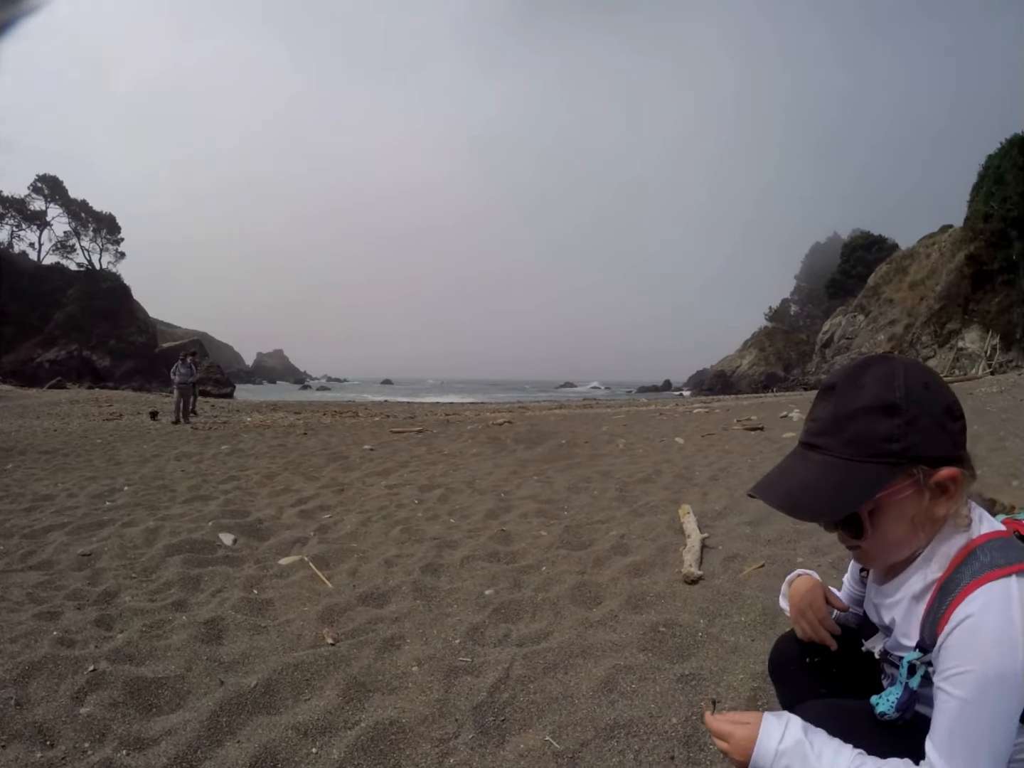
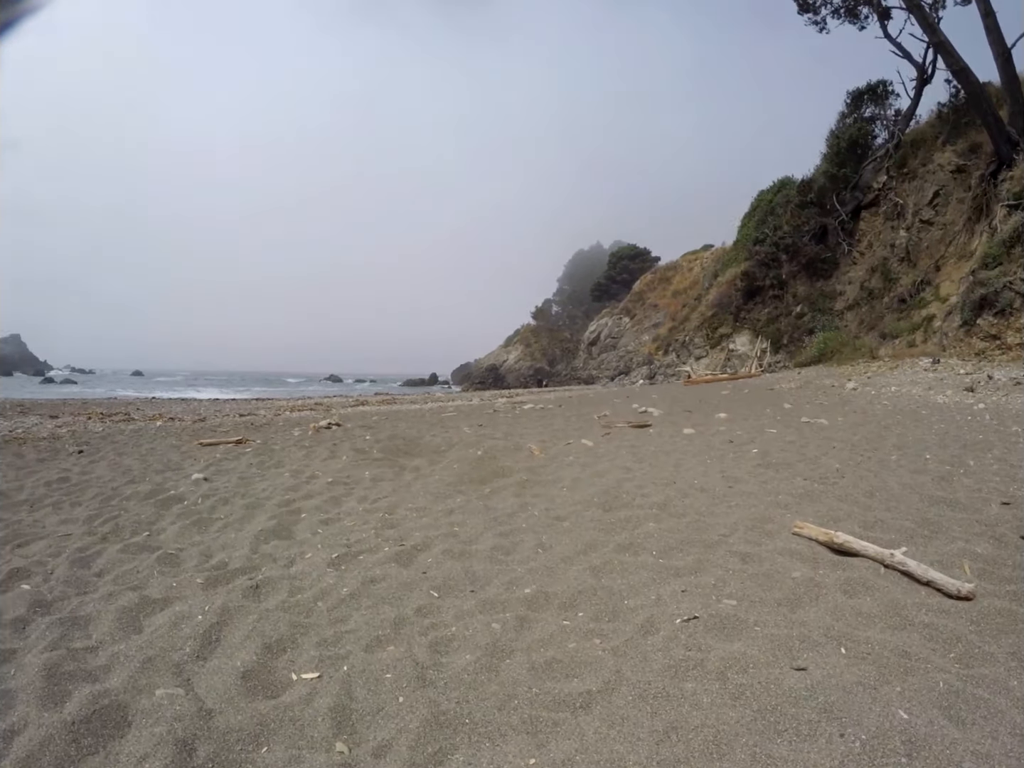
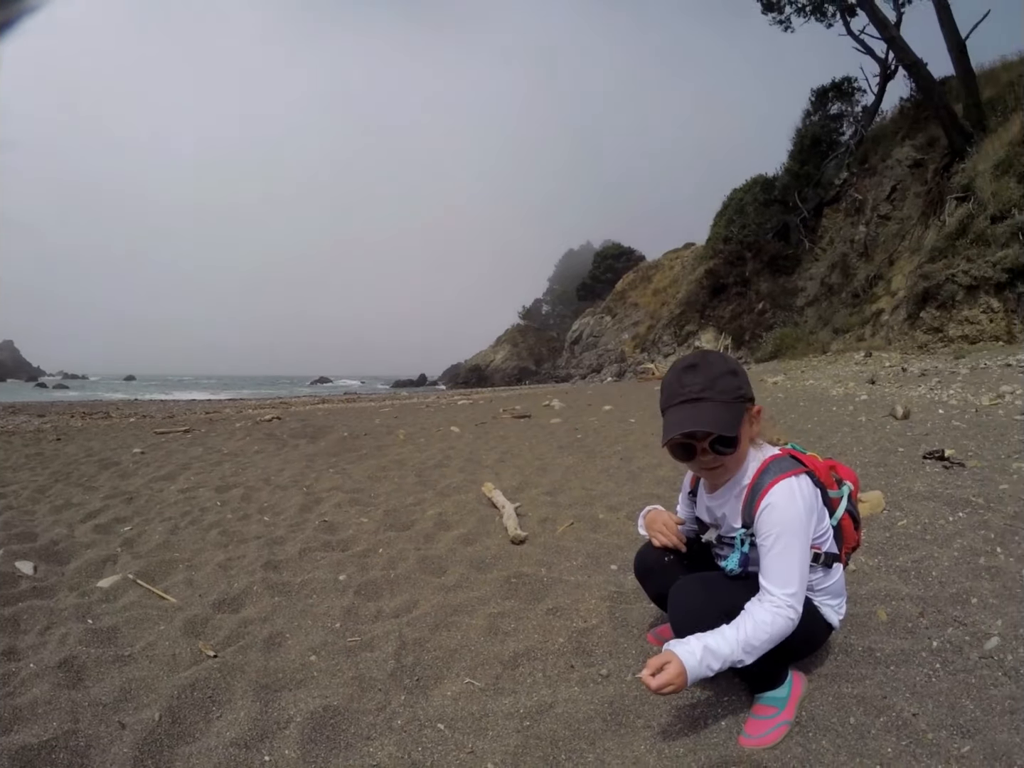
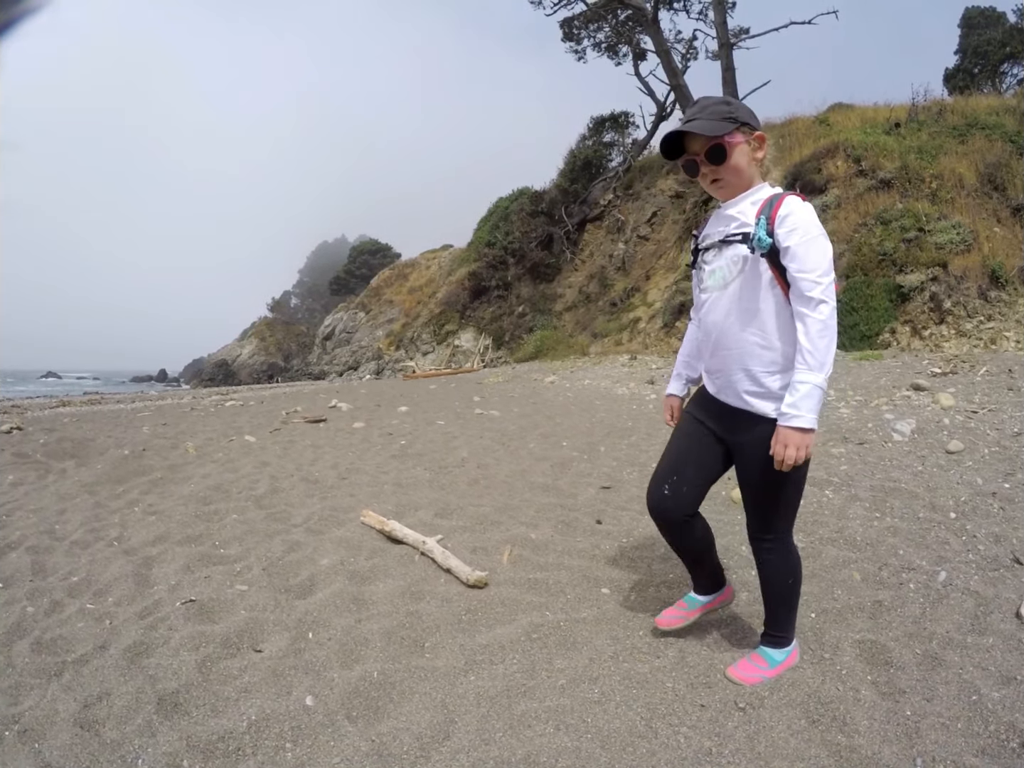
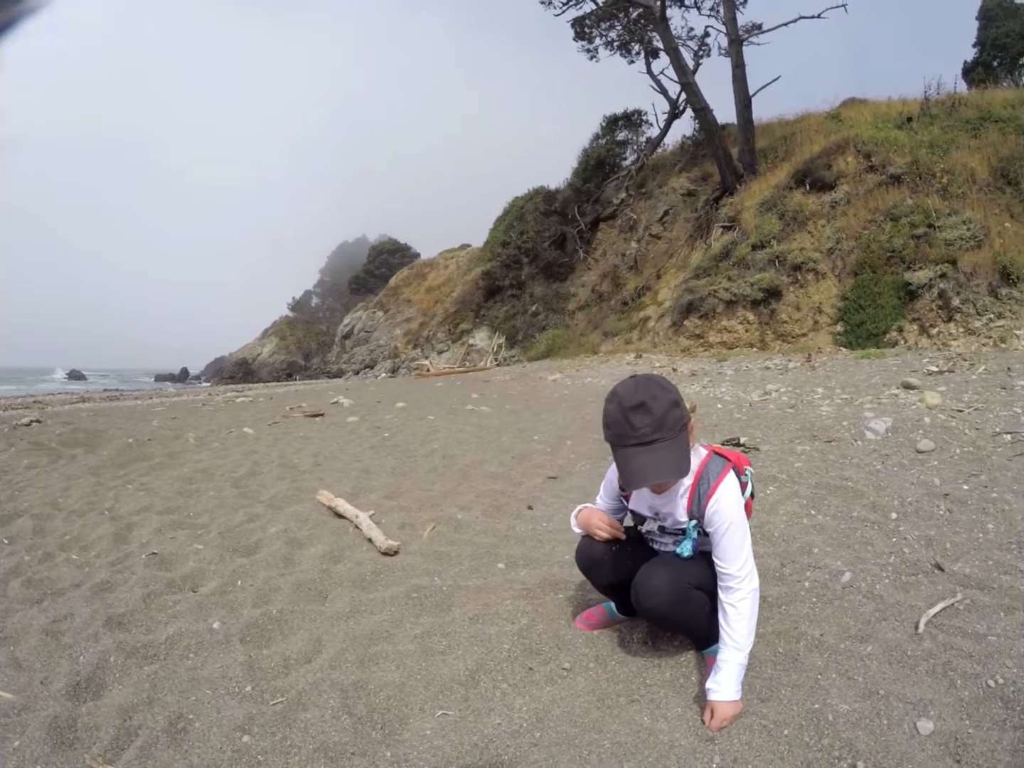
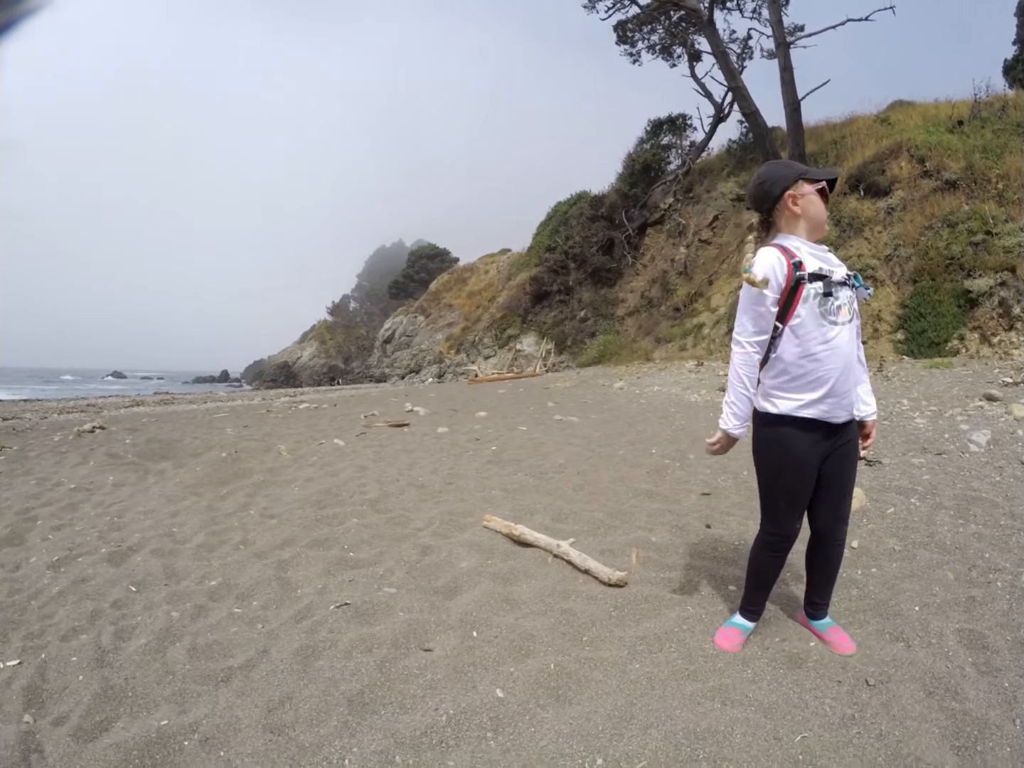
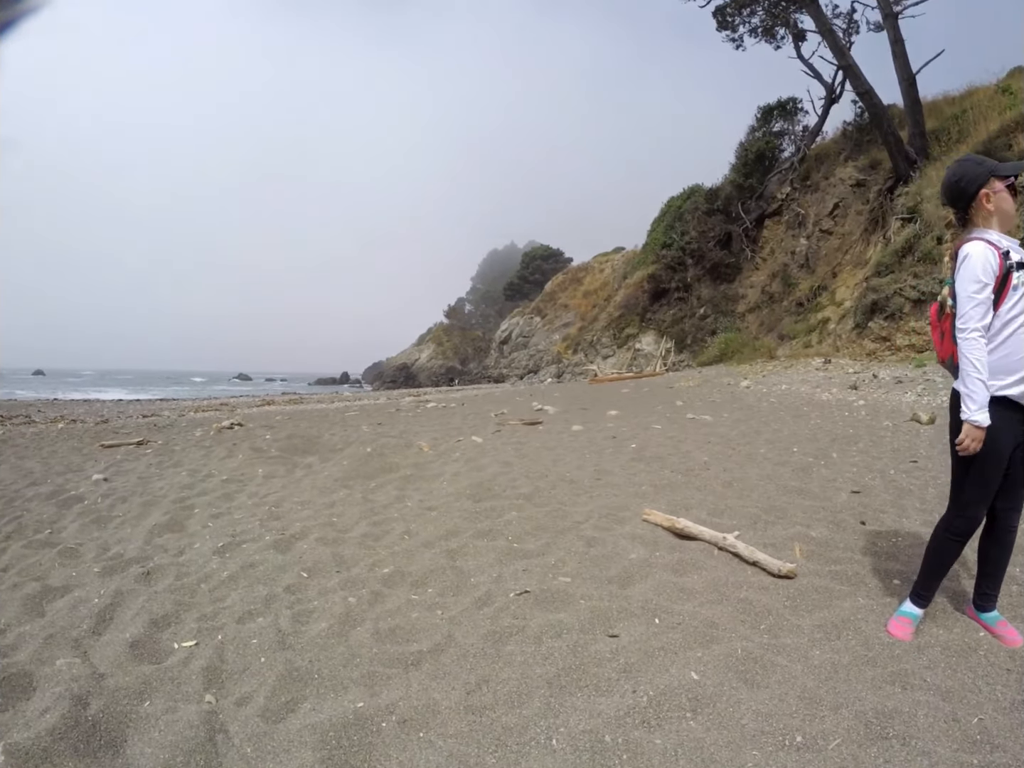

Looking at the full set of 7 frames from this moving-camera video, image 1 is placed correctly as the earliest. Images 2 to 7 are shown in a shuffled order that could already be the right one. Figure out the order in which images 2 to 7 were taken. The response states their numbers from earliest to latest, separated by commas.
3, 5, 4, 6, 7, 2
